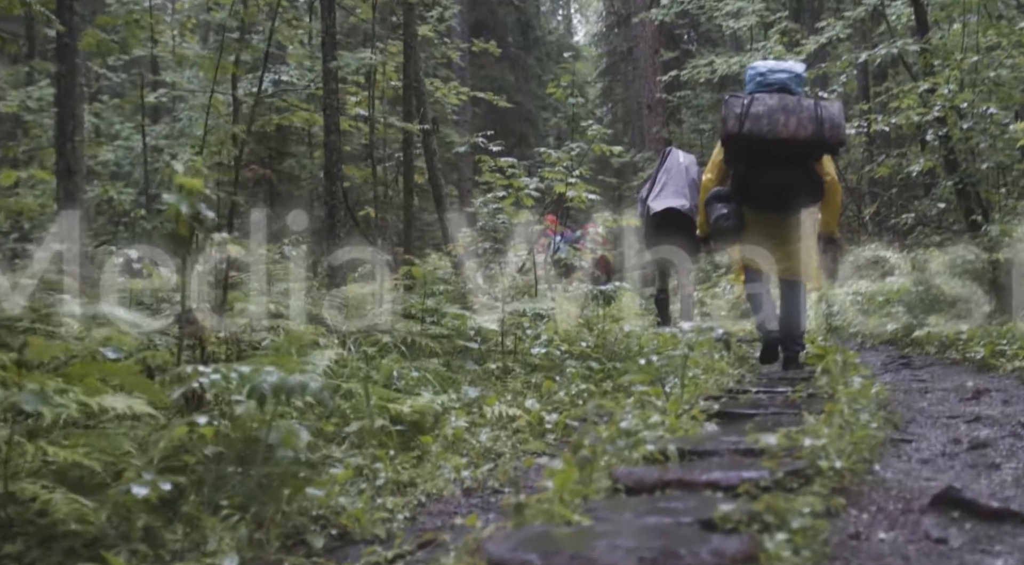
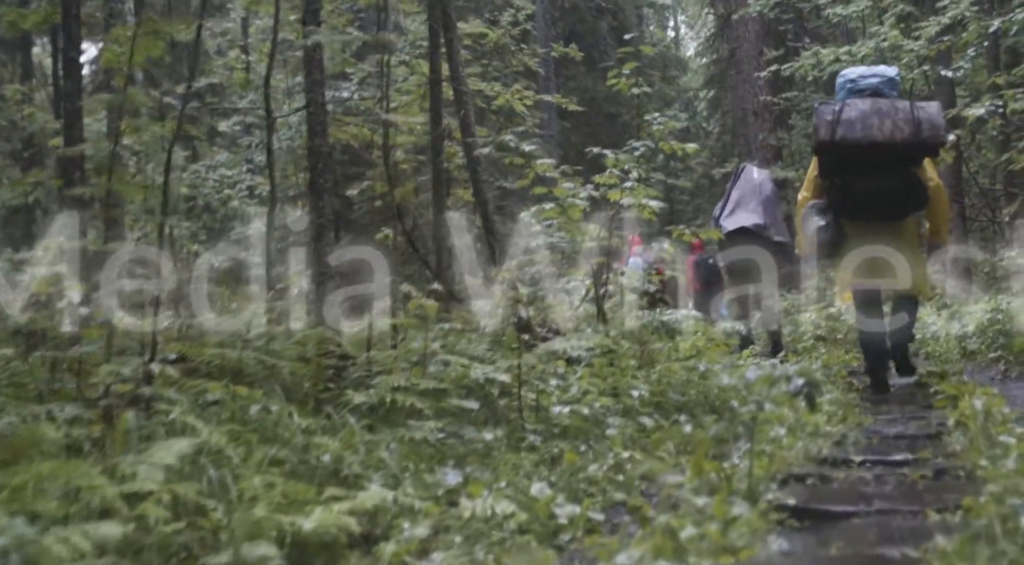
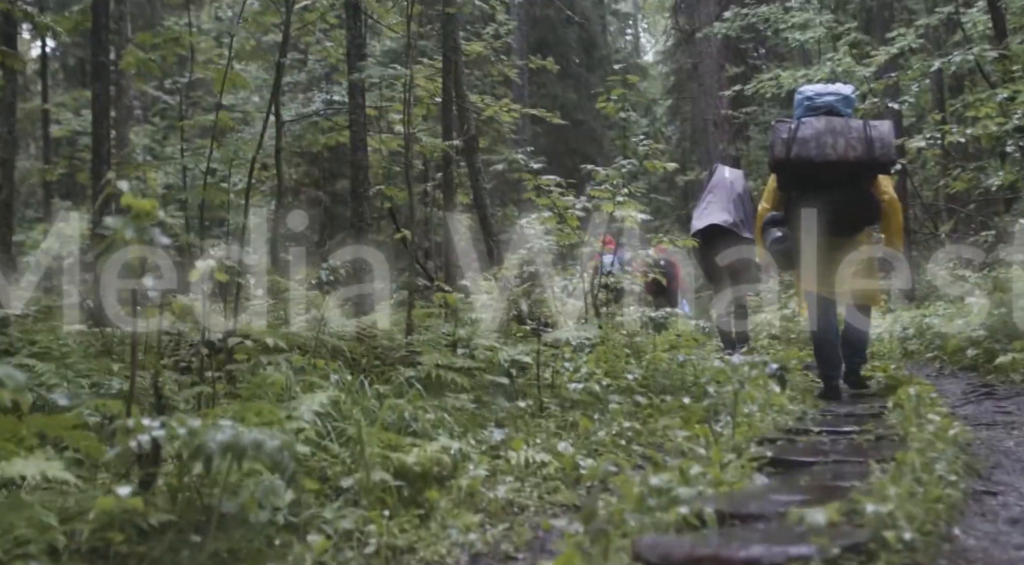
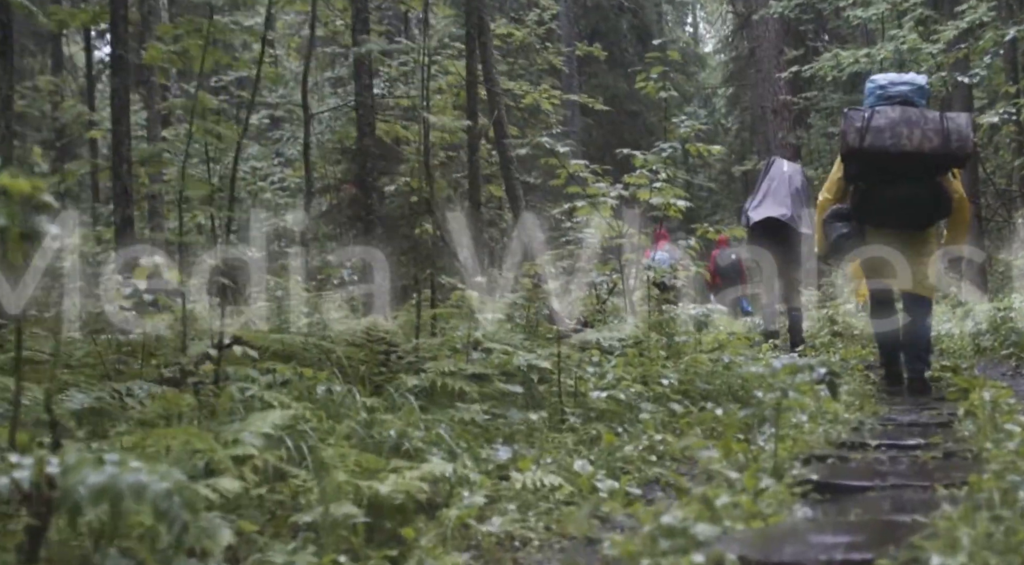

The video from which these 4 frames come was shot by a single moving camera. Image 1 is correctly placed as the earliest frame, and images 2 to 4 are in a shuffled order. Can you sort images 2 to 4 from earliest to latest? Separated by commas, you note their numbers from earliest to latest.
3, 4, 2
